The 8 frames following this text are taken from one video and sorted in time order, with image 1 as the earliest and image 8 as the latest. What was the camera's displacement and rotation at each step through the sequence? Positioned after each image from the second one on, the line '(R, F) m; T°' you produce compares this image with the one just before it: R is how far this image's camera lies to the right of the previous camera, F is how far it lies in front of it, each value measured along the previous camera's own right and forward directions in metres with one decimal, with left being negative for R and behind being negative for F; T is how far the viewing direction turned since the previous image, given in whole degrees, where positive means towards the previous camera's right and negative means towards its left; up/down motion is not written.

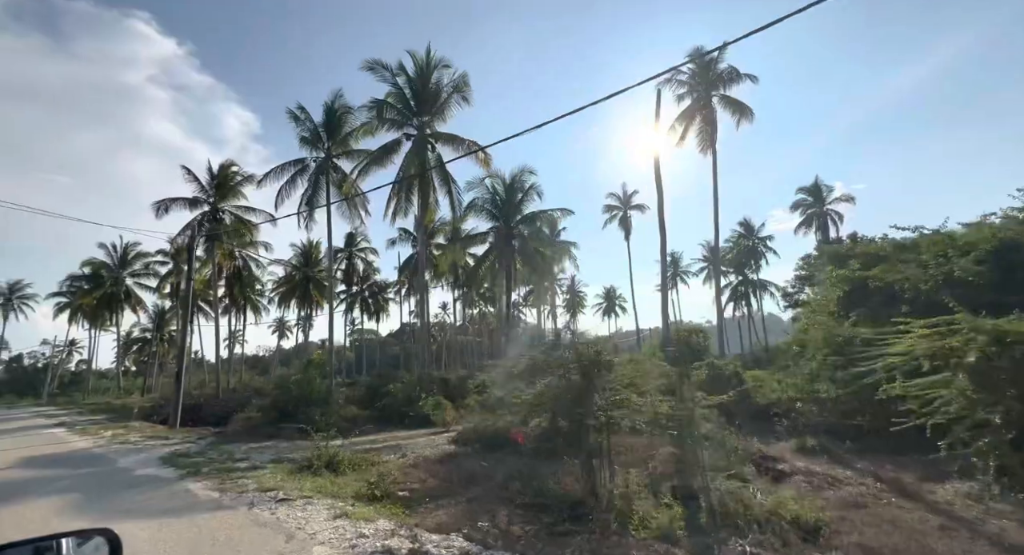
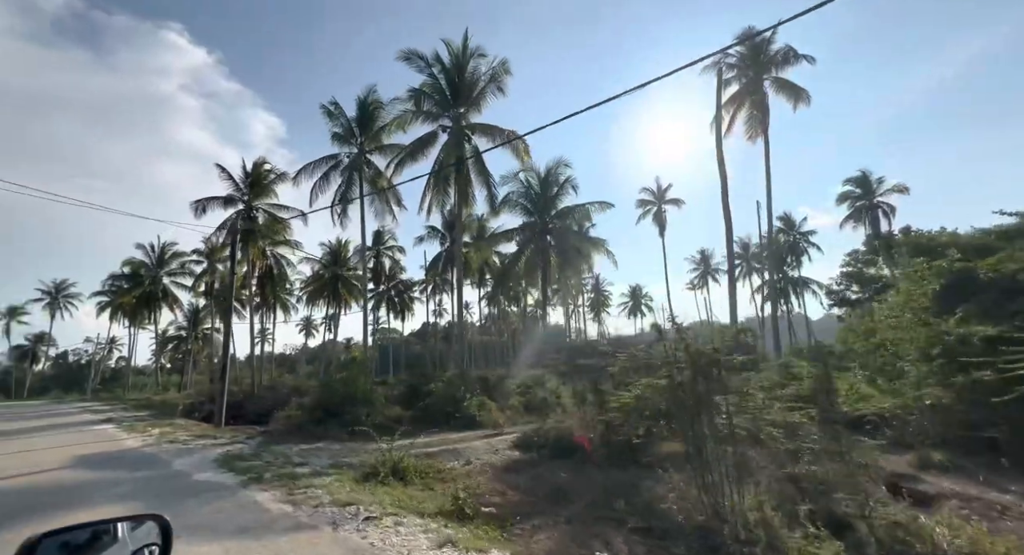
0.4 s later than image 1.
(-1.0, +0.8) m; -3°
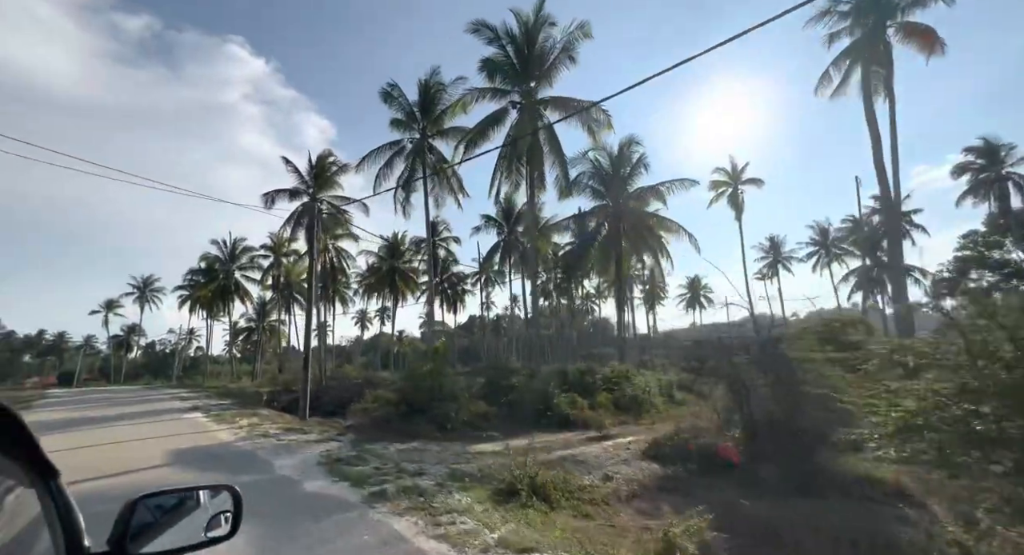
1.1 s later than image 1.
(-1.7, +1.5) m; -6°
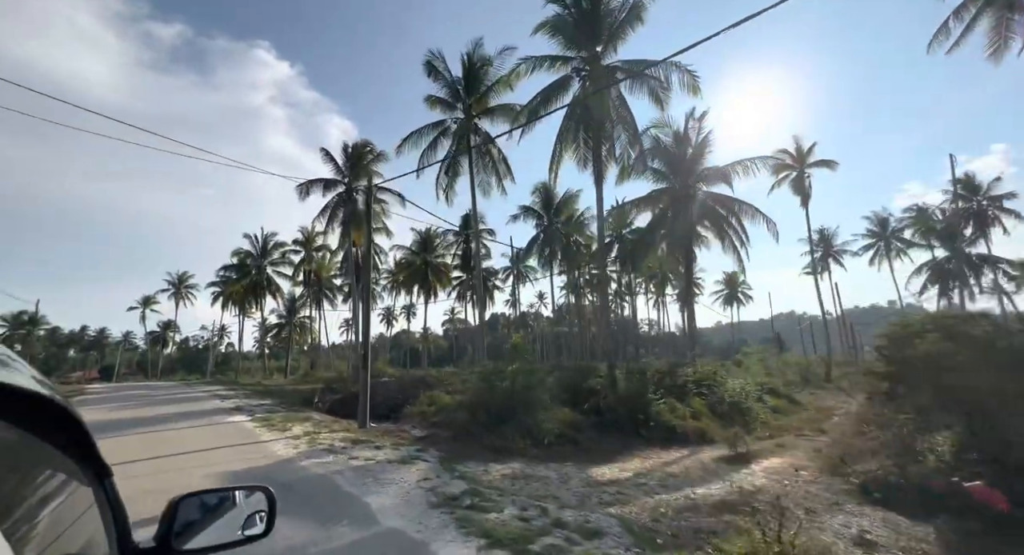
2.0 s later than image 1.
(-2.2, +2.5) m; -3°
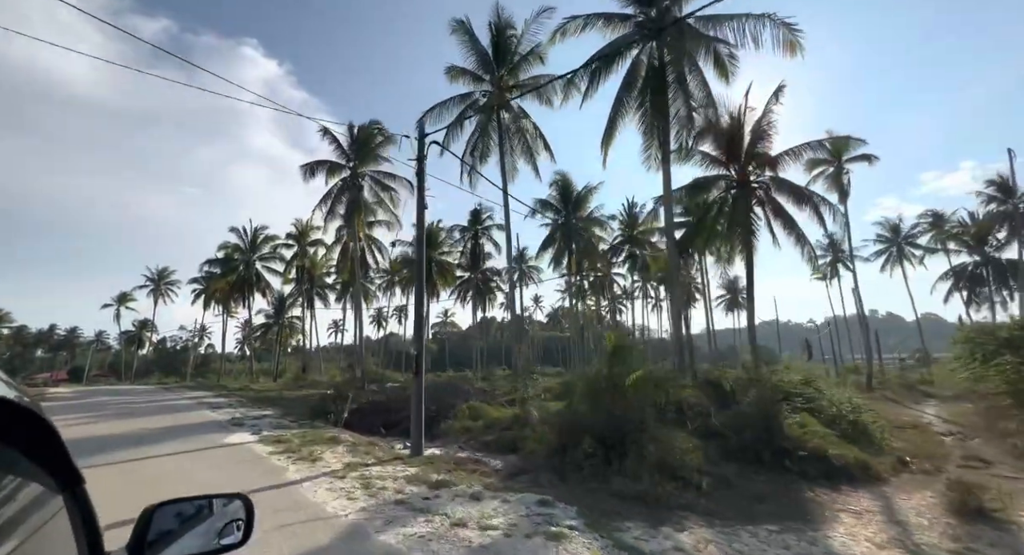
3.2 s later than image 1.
(-2.8, +3.5) m; +2°
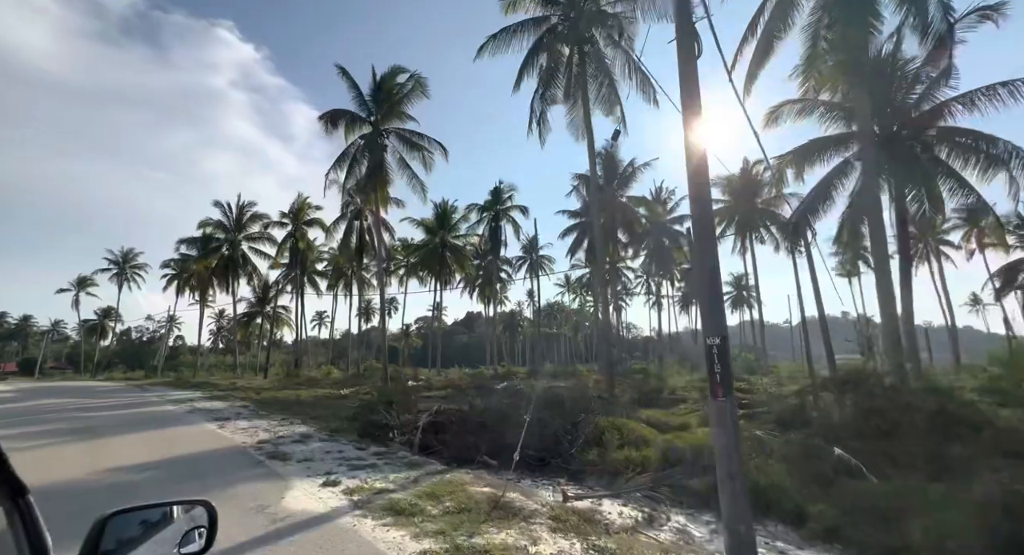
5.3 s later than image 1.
(-4.9, +5.8) m; +3°
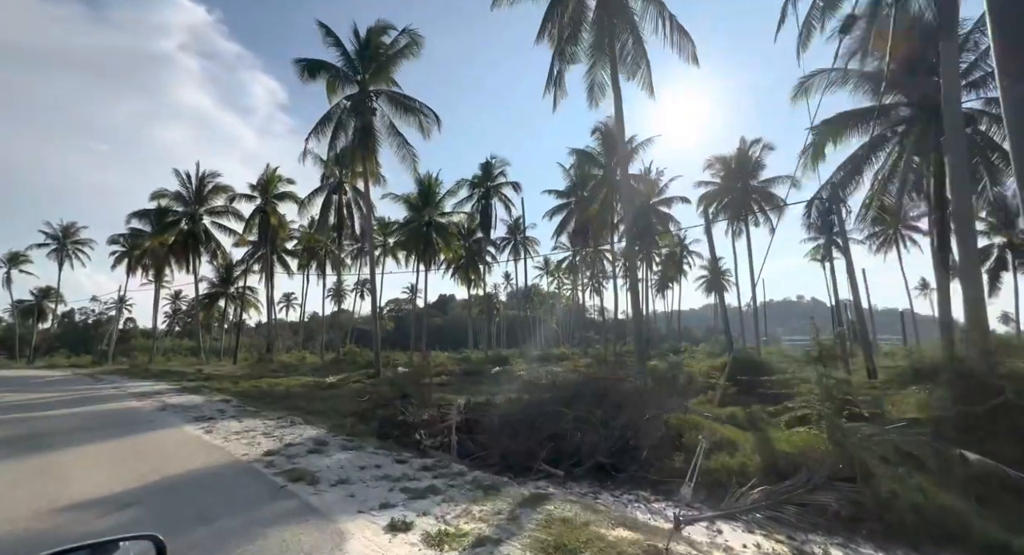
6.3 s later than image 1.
(-2.0, +2.2) m; +4°
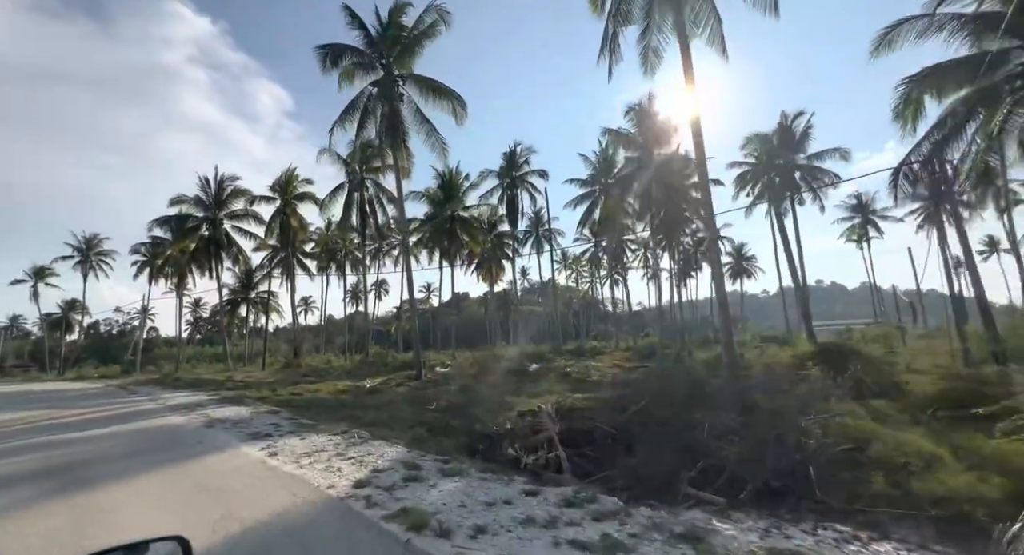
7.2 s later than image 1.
(-2.0, +1.9) m; -2°
